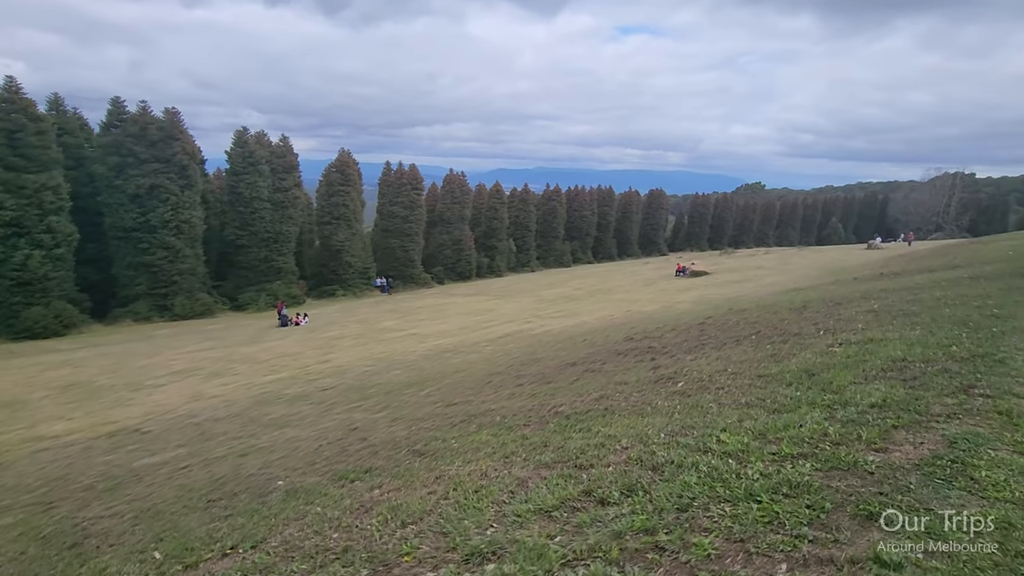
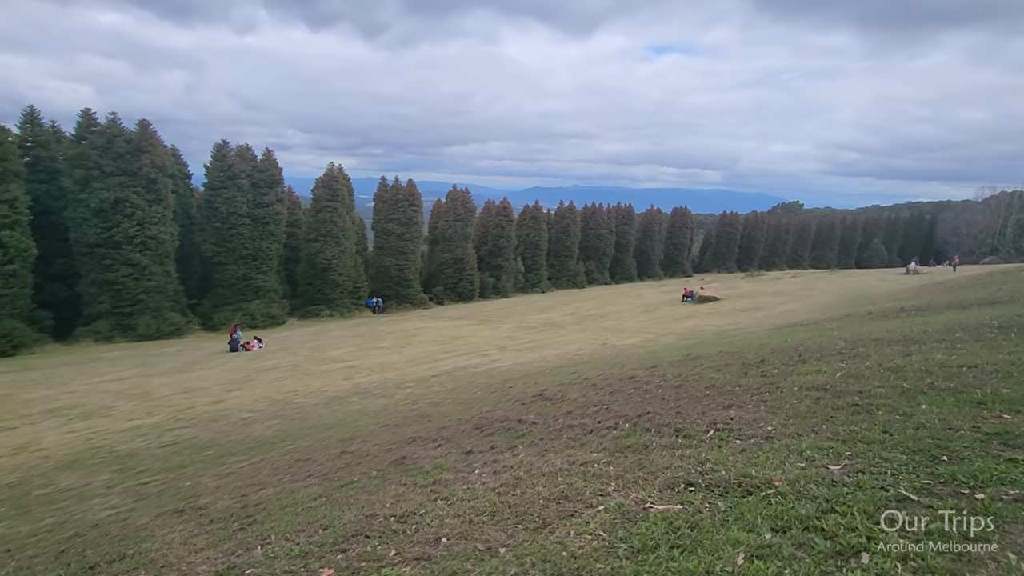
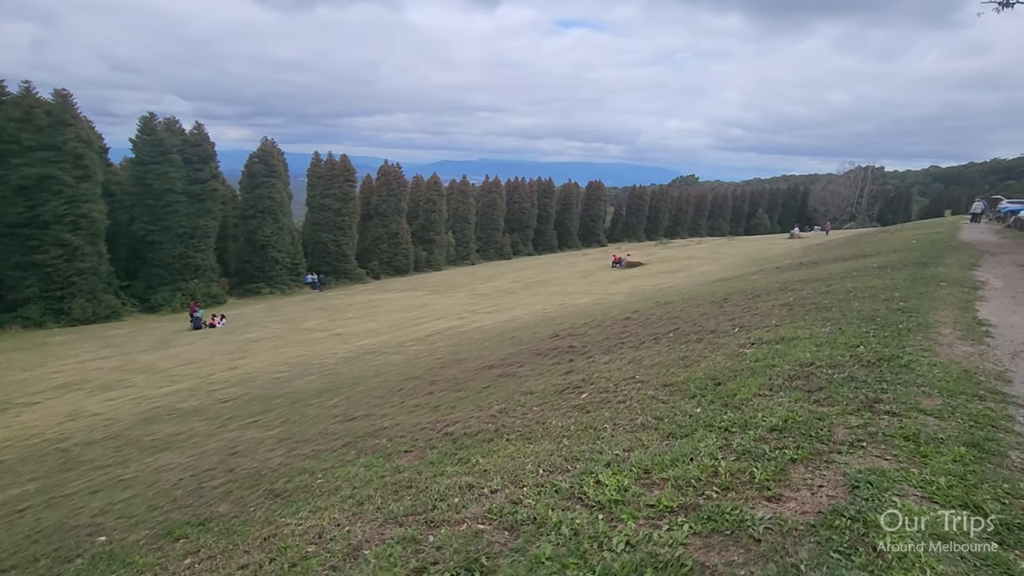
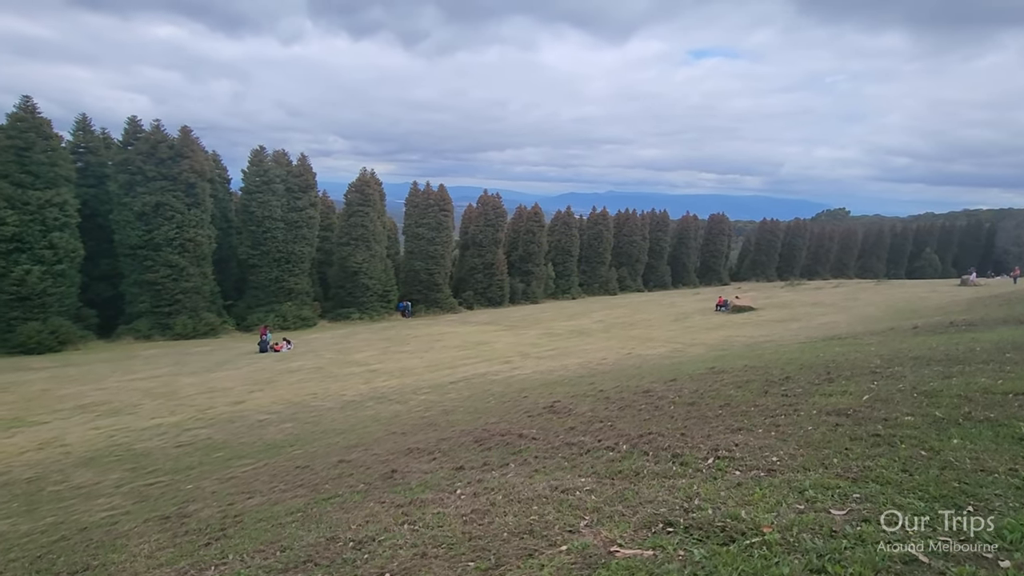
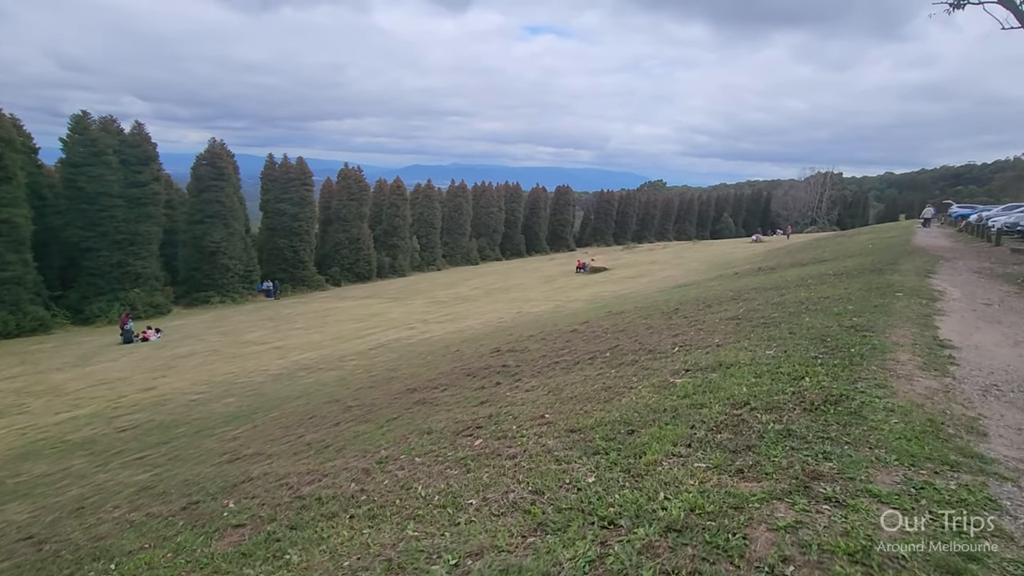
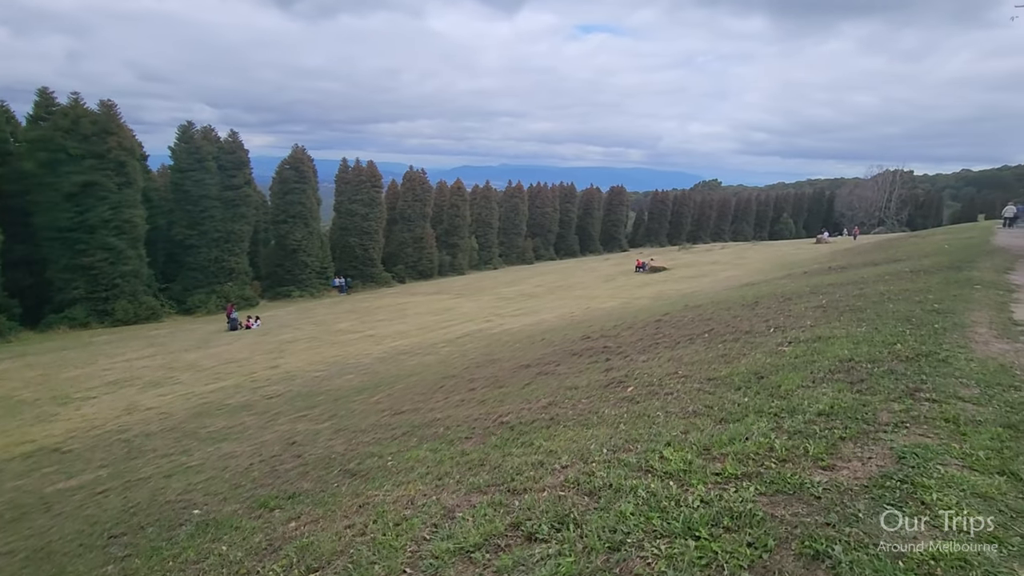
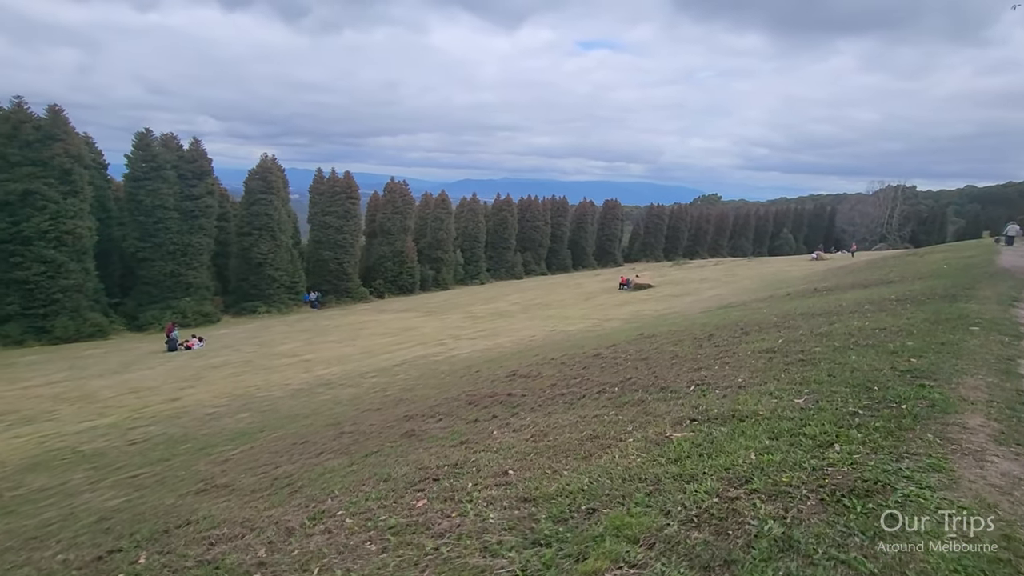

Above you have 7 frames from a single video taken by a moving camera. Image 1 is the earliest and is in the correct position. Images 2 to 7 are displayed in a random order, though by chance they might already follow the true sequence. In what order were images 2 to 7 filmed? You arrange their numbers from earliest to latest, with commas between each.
6, 3, 5, 7, 2, 4
